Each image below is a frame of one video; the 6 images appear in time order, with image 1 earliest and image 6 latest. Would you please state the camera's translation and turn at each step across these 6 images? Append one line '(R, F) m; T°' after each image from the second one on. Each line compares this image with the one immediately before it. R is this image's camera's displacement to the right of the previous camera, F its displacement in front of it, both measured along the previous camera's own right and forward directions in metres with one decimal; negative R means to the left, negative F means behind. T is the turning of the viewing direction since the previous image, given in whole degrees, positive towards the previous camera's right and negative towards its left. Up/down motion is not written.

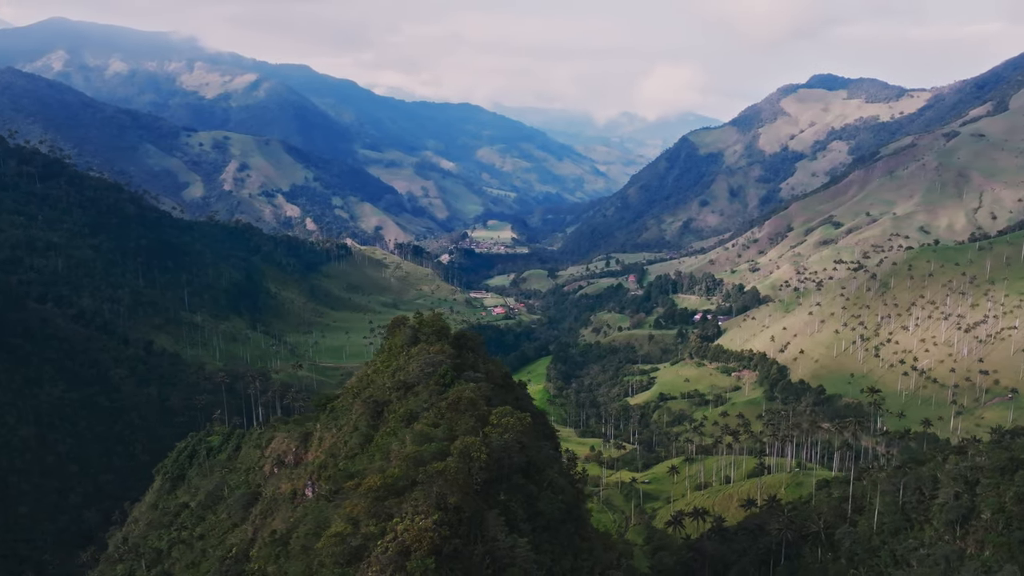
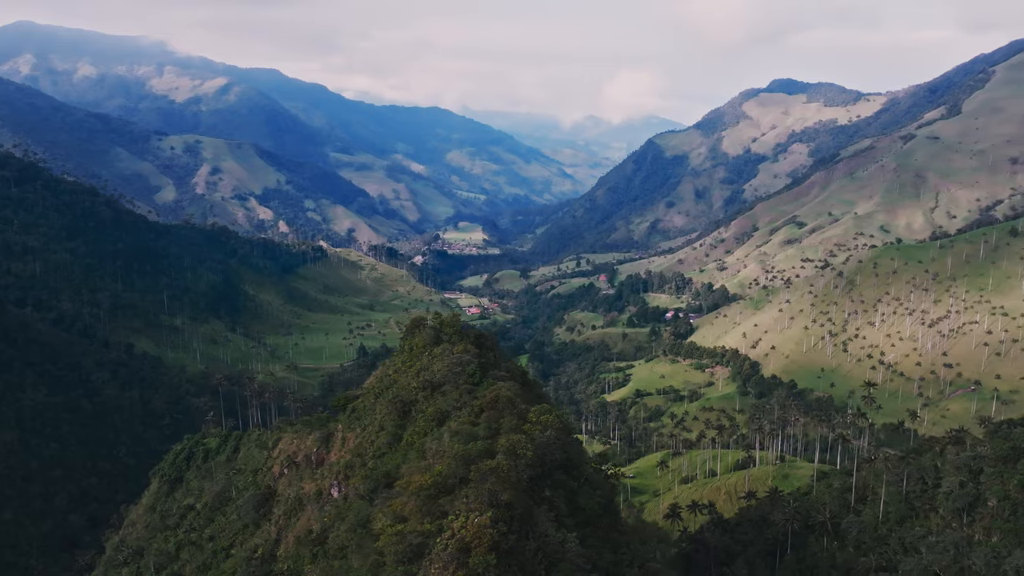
(-2.8, -0.6) m; +2°
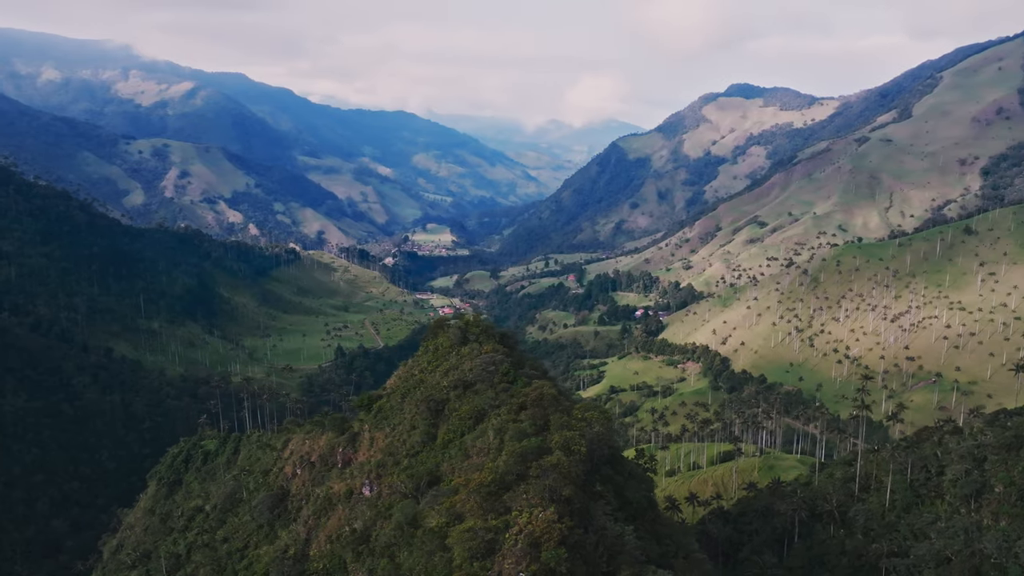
(-3.3, -0.6) m; +2°
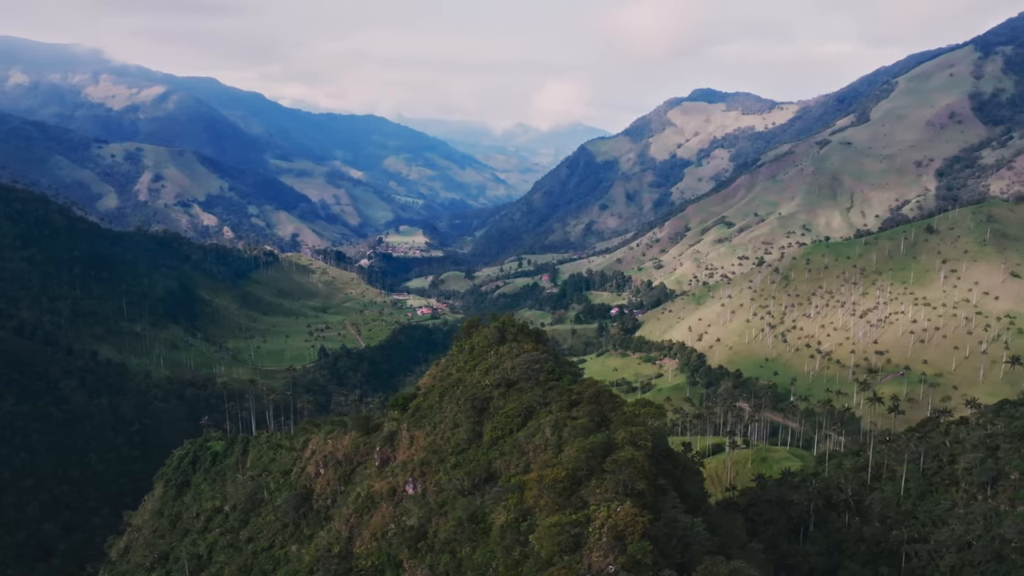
(-3.8, -0.9) m; +2°
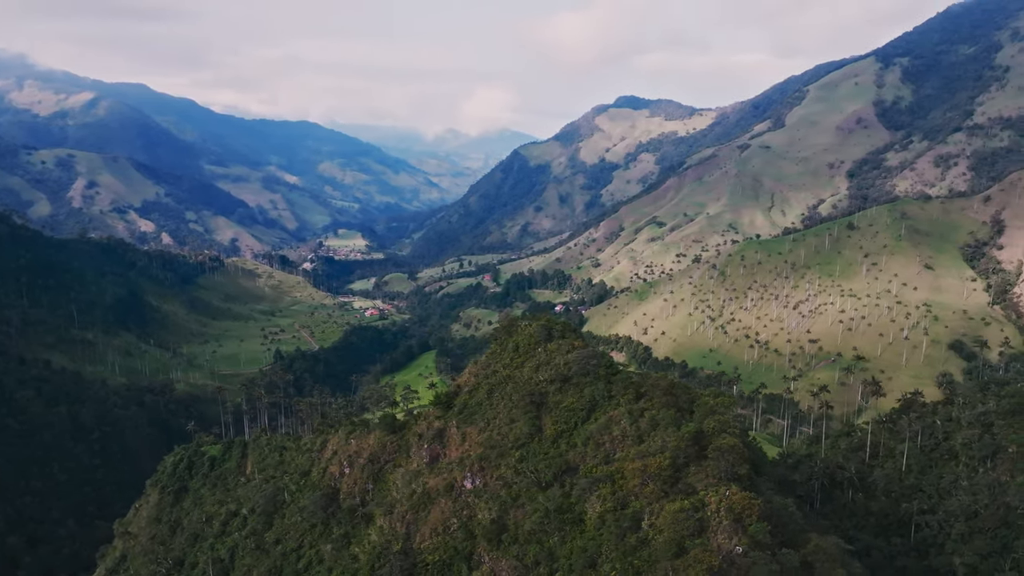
(-6.6, -1.5) m; +4°
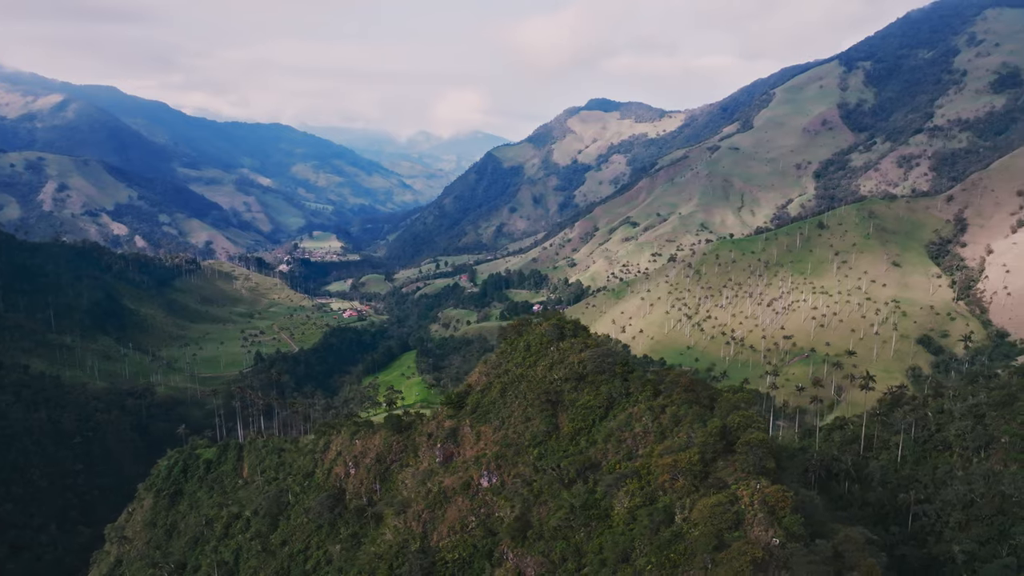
(-2.3, -0.6) m; +2°
